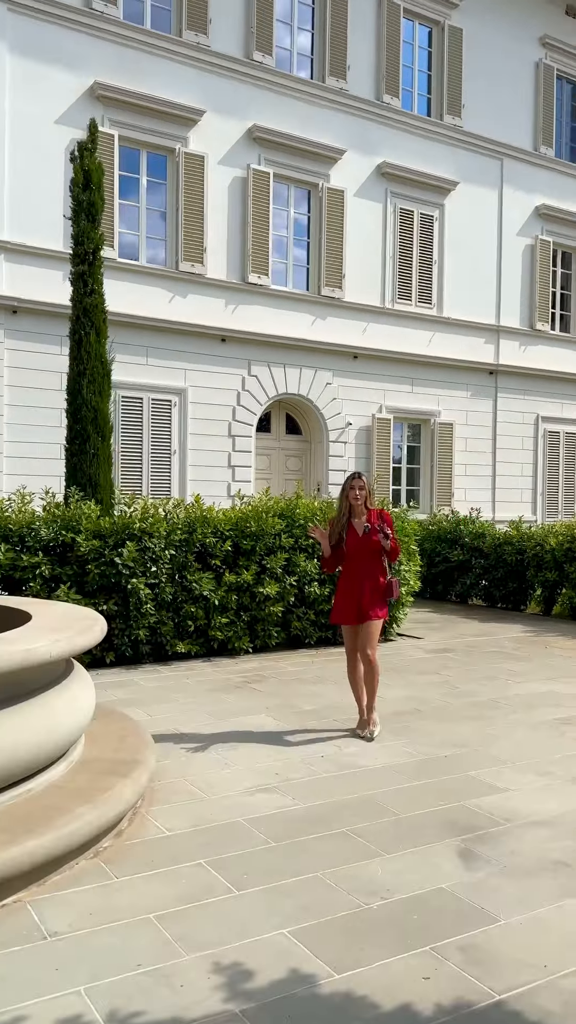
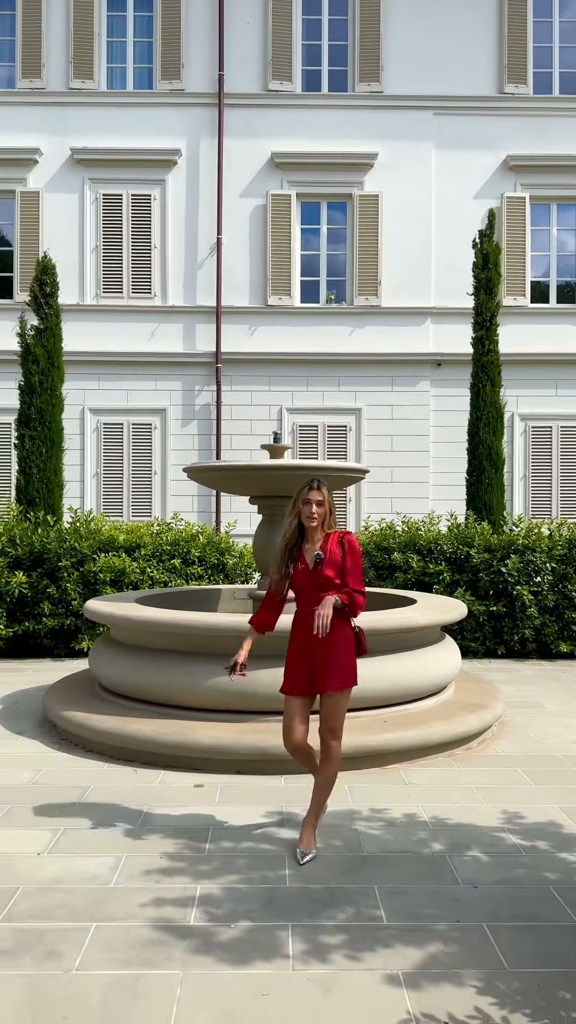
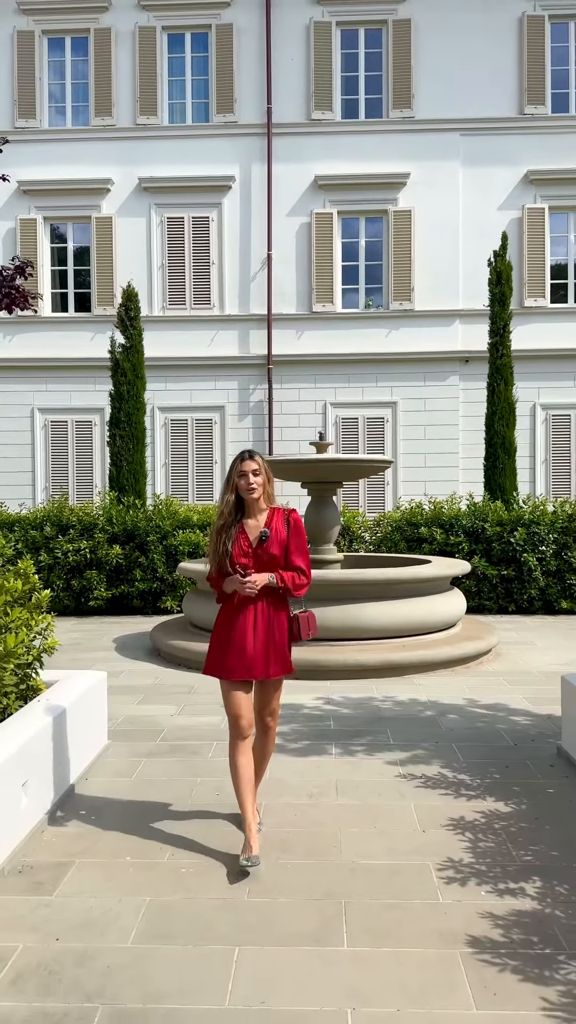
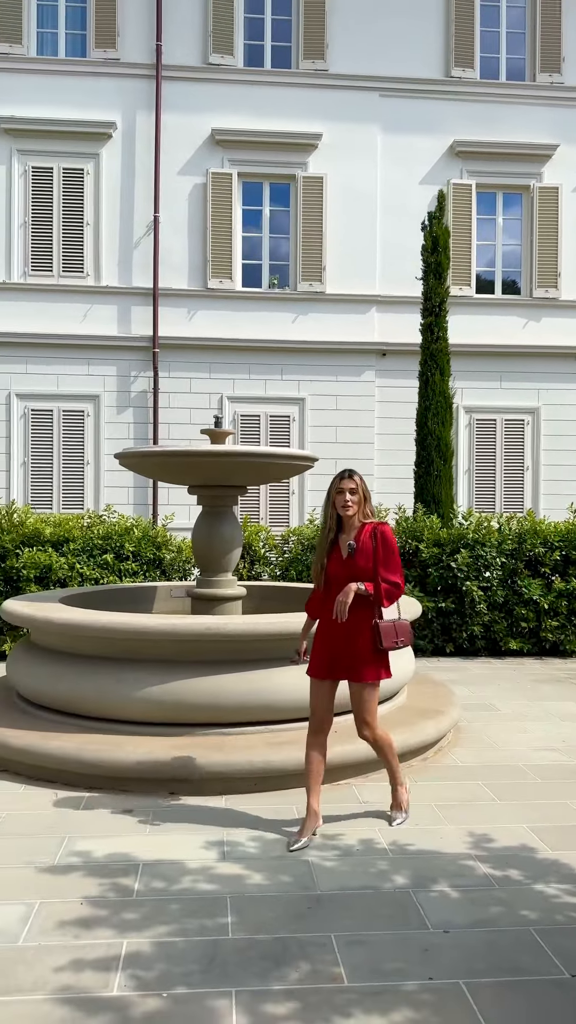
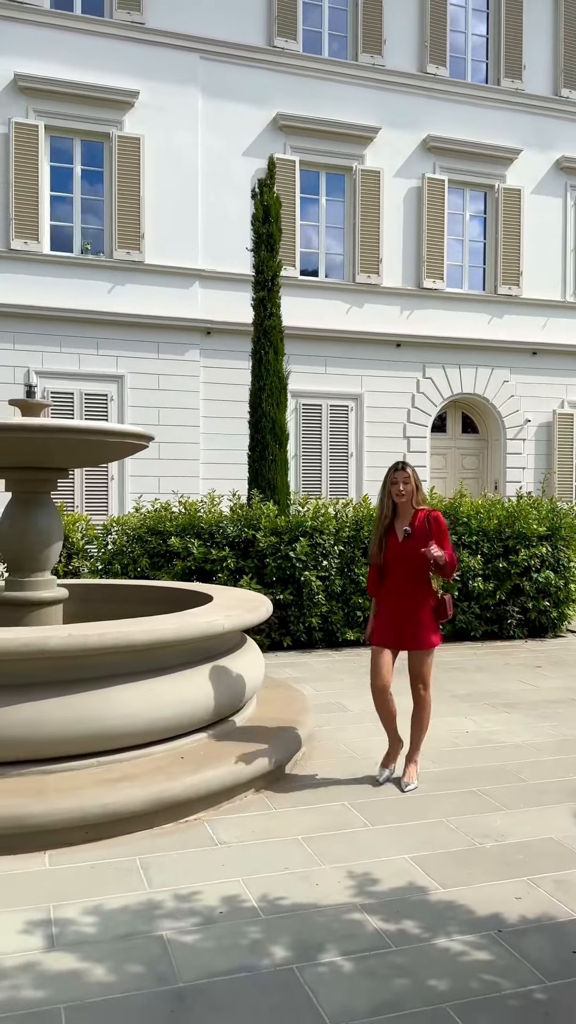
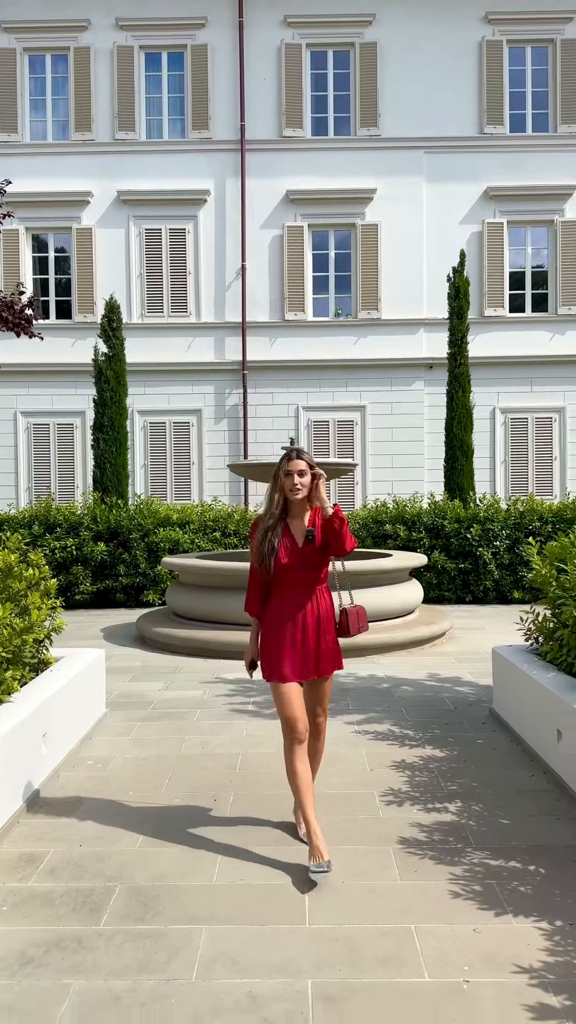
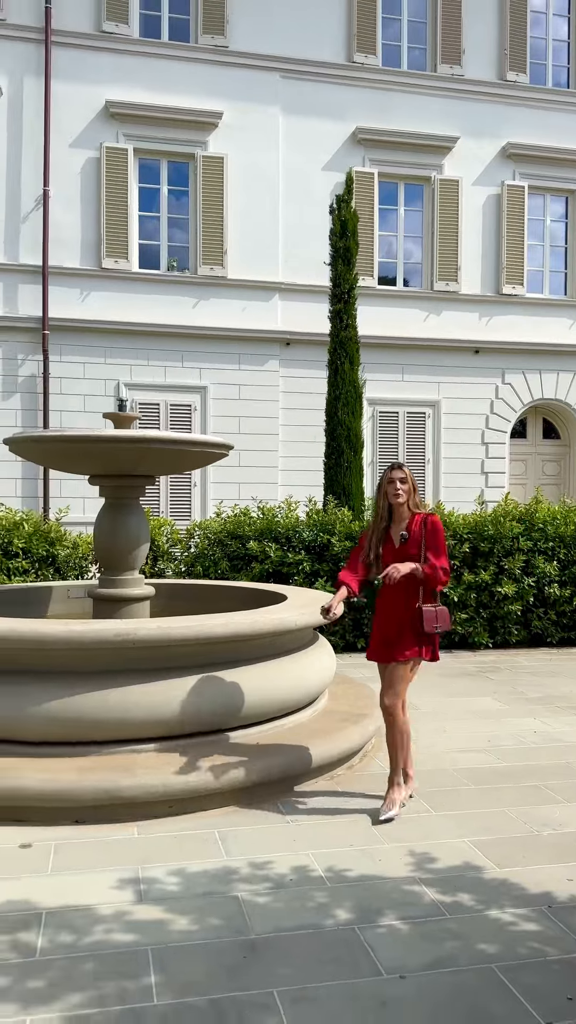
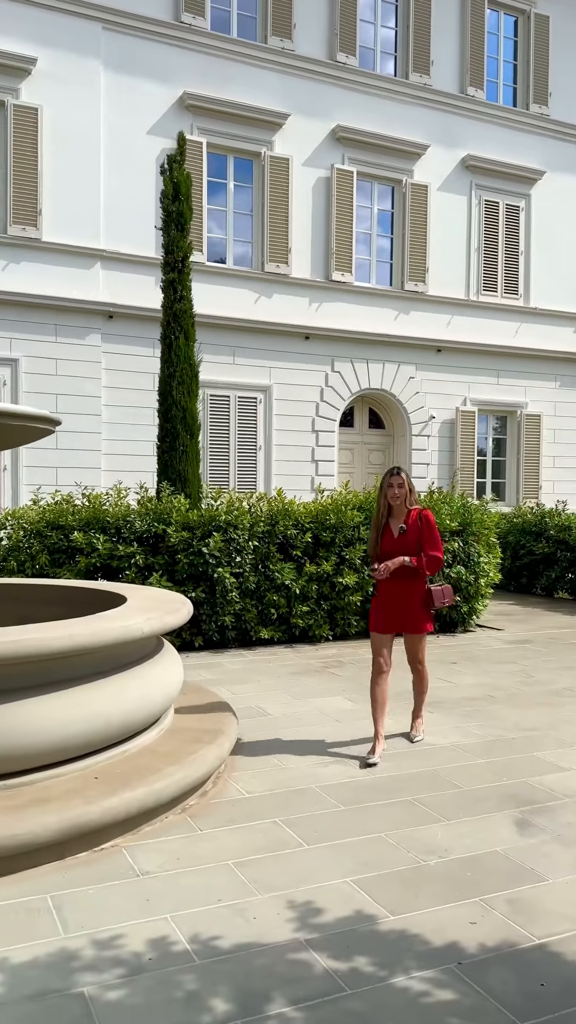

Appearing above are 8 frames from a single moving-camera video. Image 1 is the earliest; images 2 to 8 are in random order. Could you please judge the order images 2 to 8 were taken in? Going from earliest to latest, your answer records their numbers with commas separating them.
8, 5, 7, 4, 2, 3, 6
